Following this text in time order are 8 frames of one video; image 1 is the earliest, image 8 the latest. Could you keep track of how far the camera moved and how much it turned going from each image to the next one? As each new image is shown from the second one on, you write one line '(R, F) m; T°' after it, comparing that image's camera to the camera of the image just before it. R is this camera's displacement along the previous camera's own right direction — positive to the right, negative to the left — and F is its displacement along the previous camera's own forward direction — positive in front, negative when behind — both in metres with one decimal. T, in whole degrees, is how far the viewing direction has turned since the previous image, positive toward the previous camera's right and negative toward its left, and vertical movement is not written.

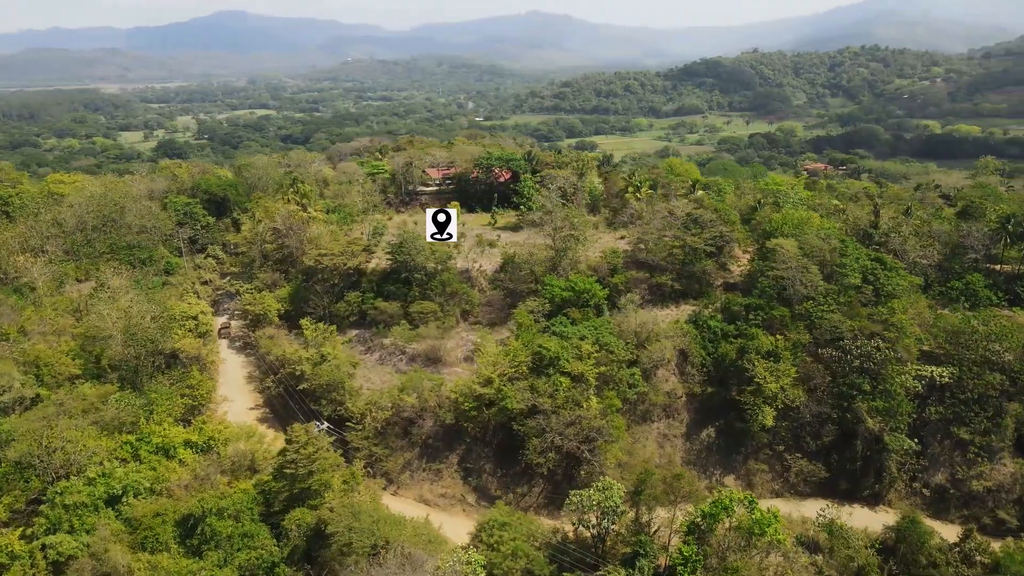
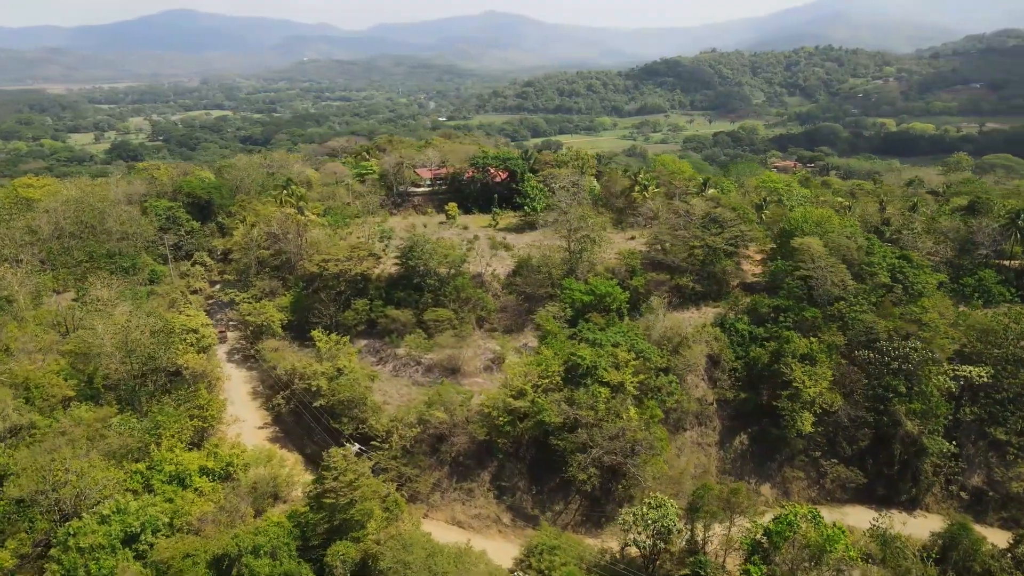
(-2.1, +1.4) m; +3°
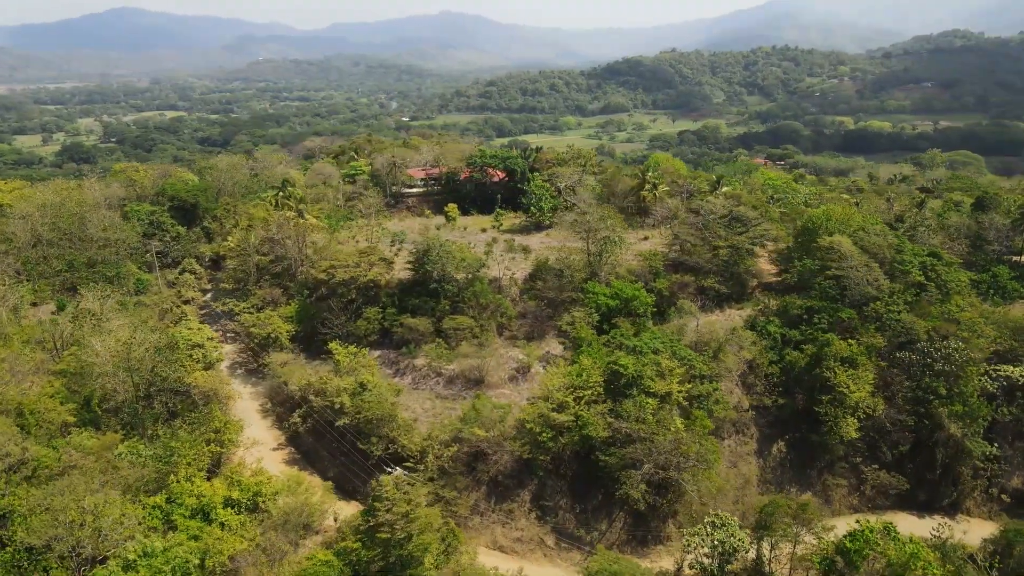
(-2.1, +1.4) m; +3°
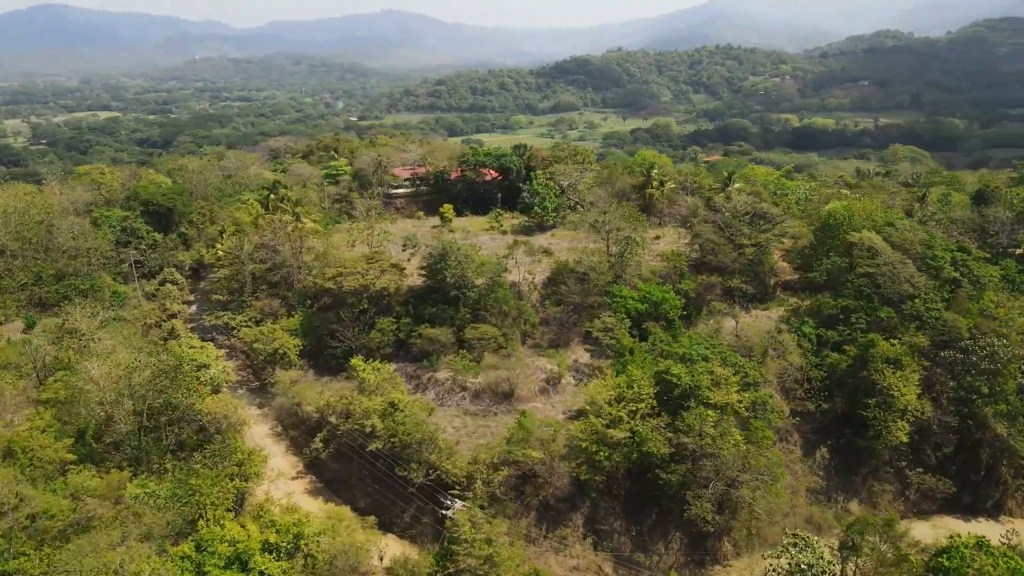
(-2.5, +1.7) m; +4°
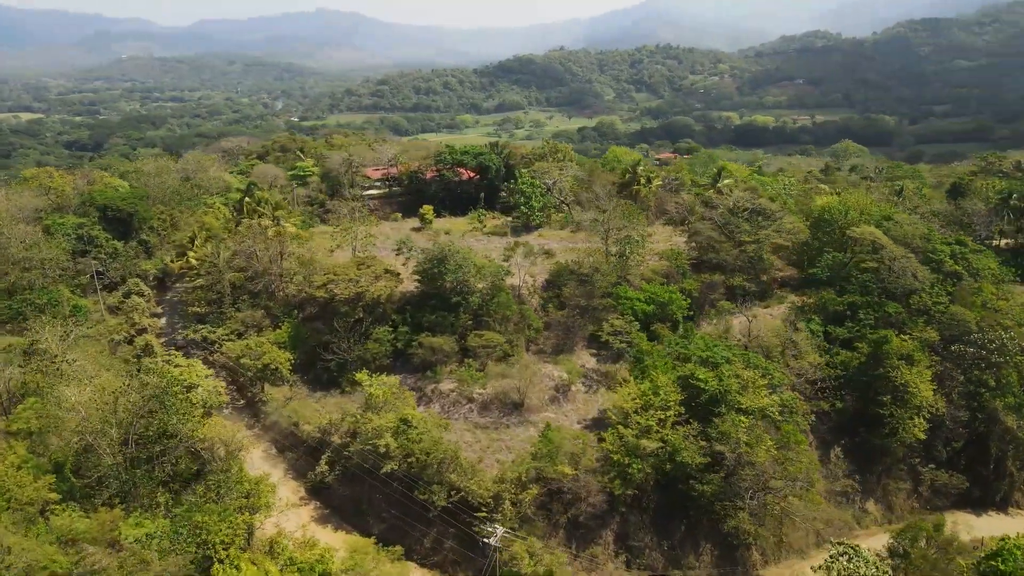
(-1.8, +1.2) m; +4°
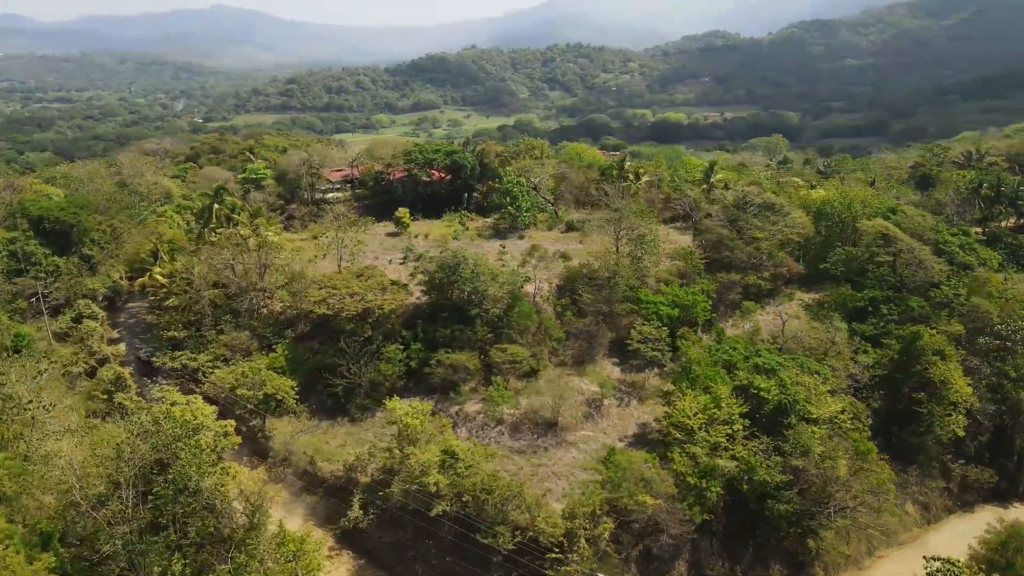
(-3.0, +2.1) m; +7°
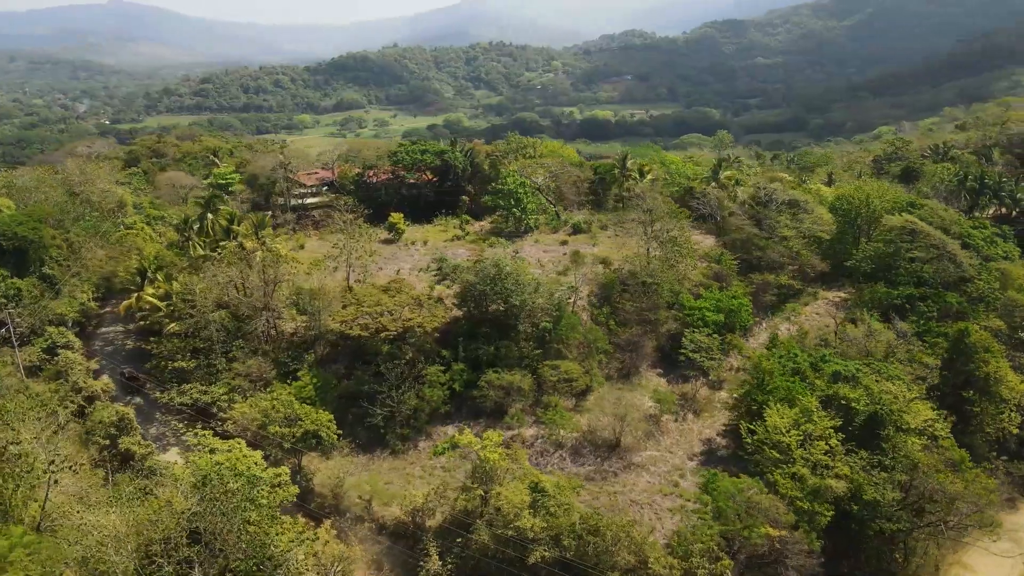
(-3.2, +1.9) m; +6°
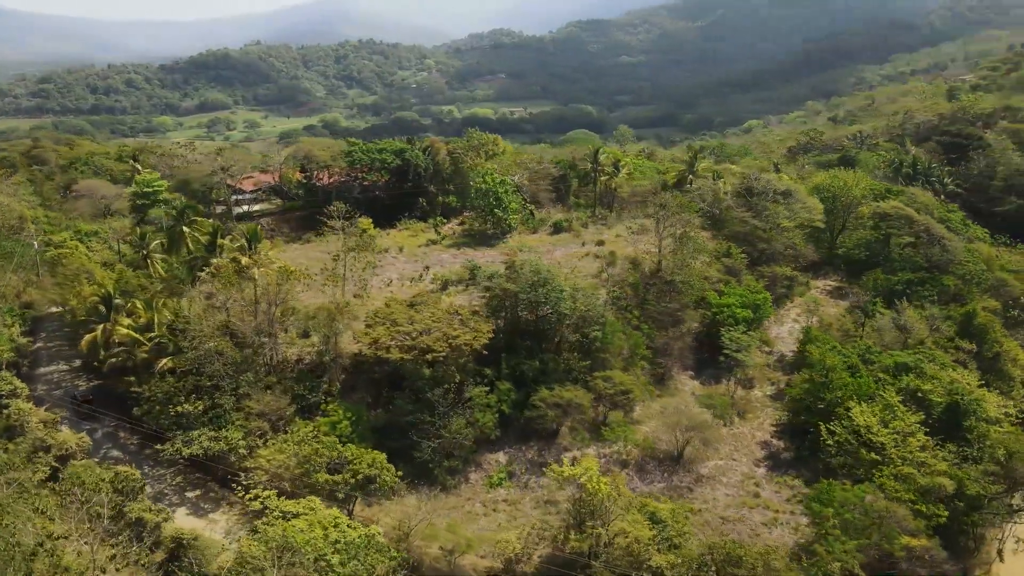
(-3.9, +2.1) m; +10°
